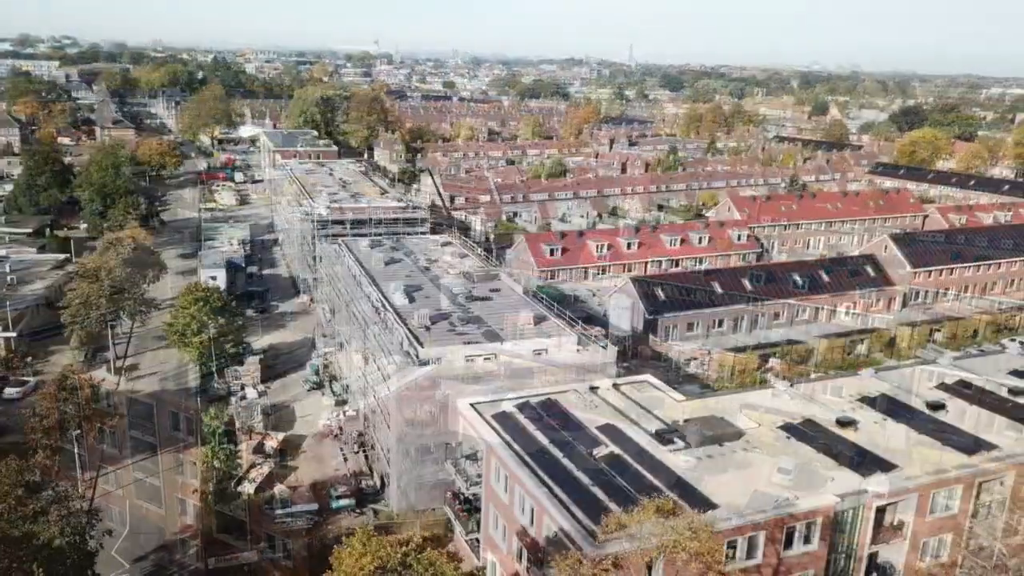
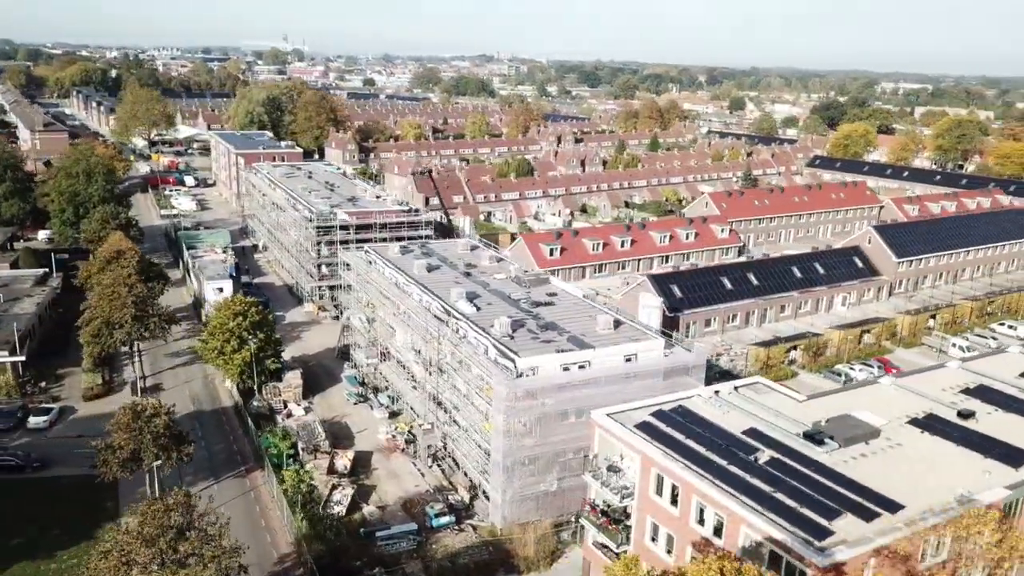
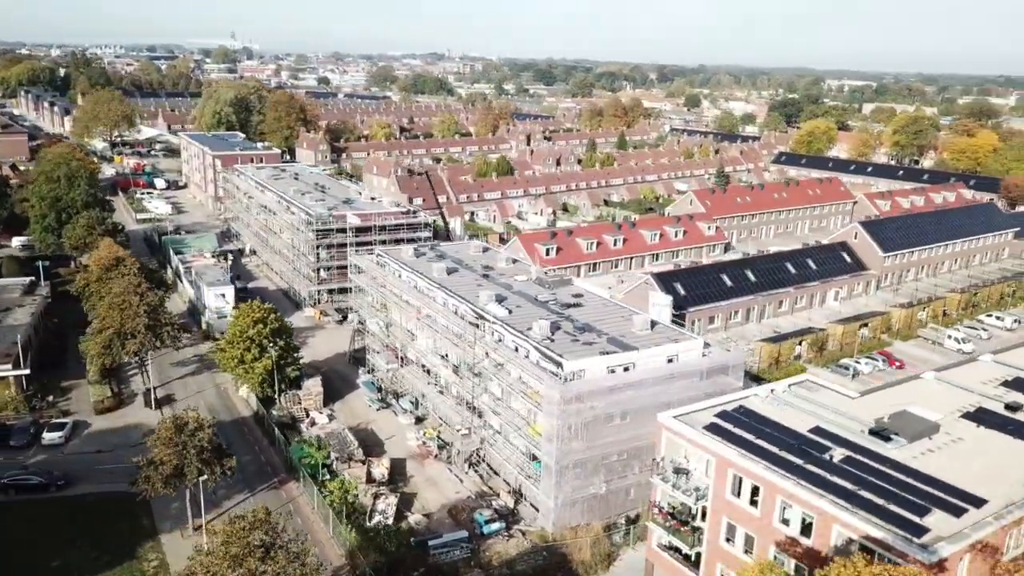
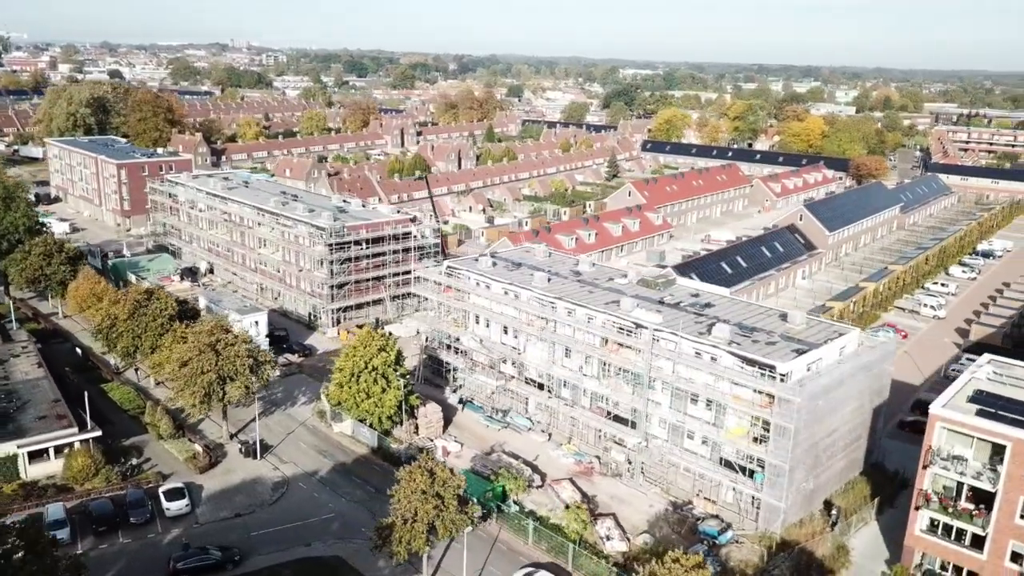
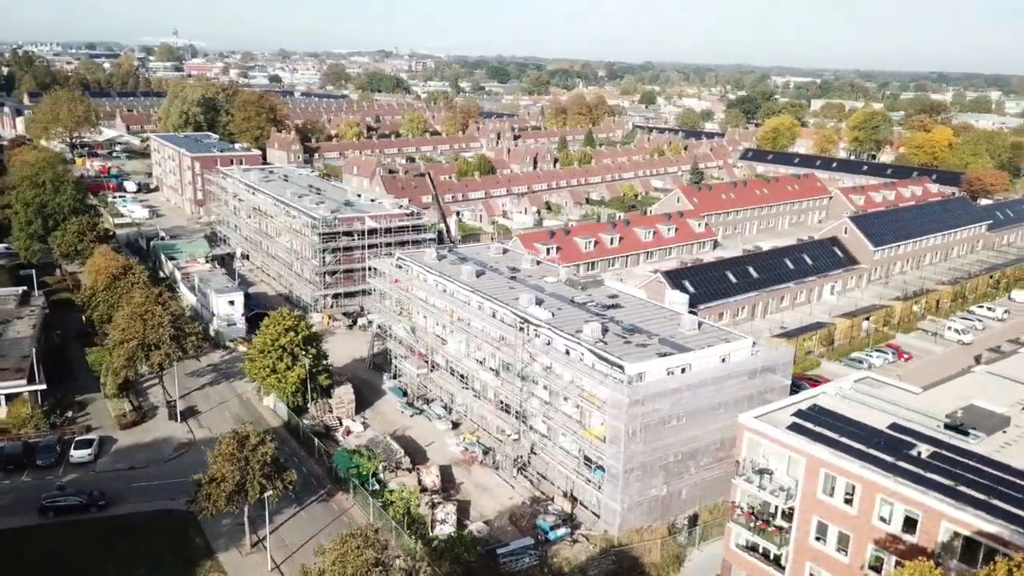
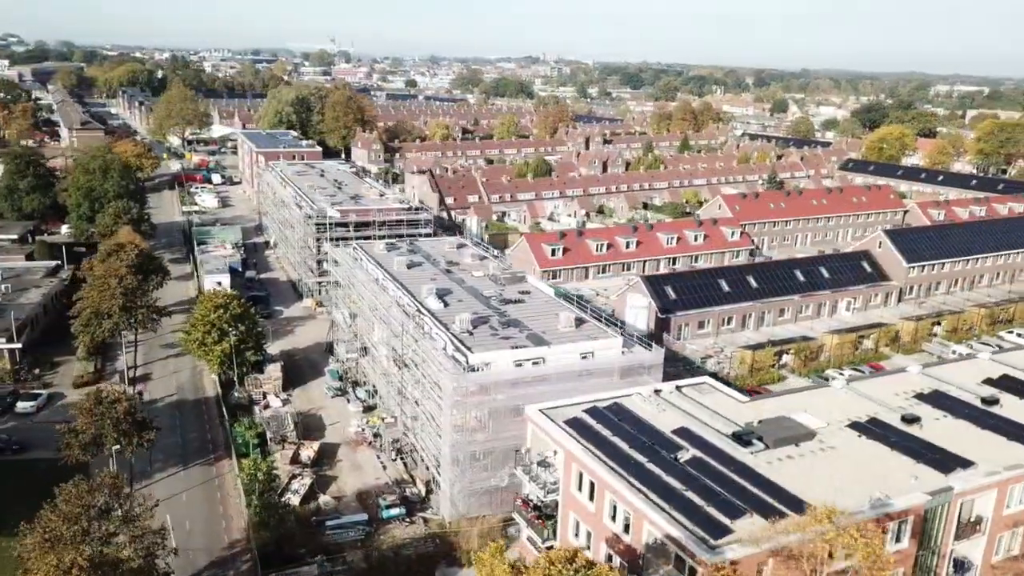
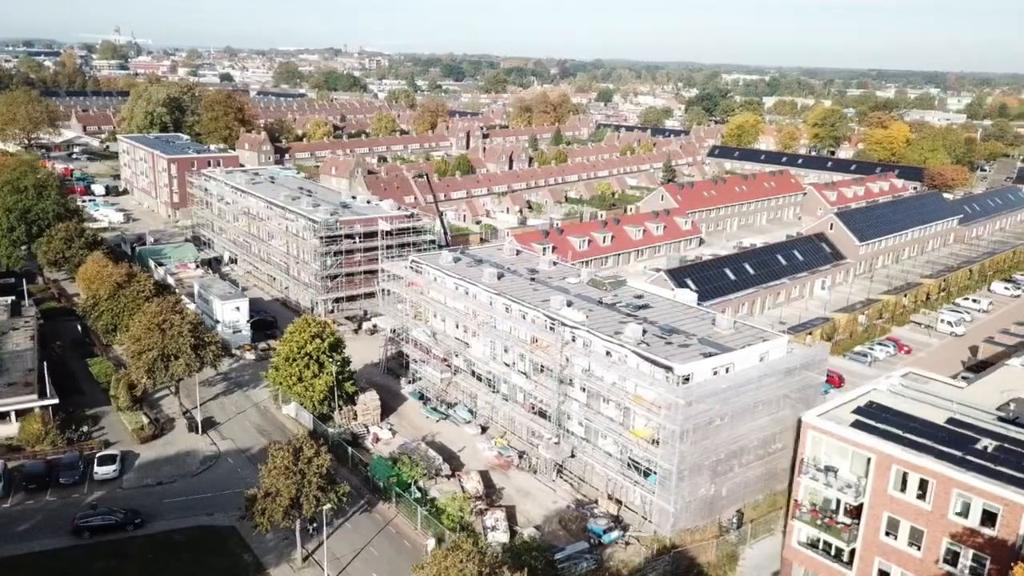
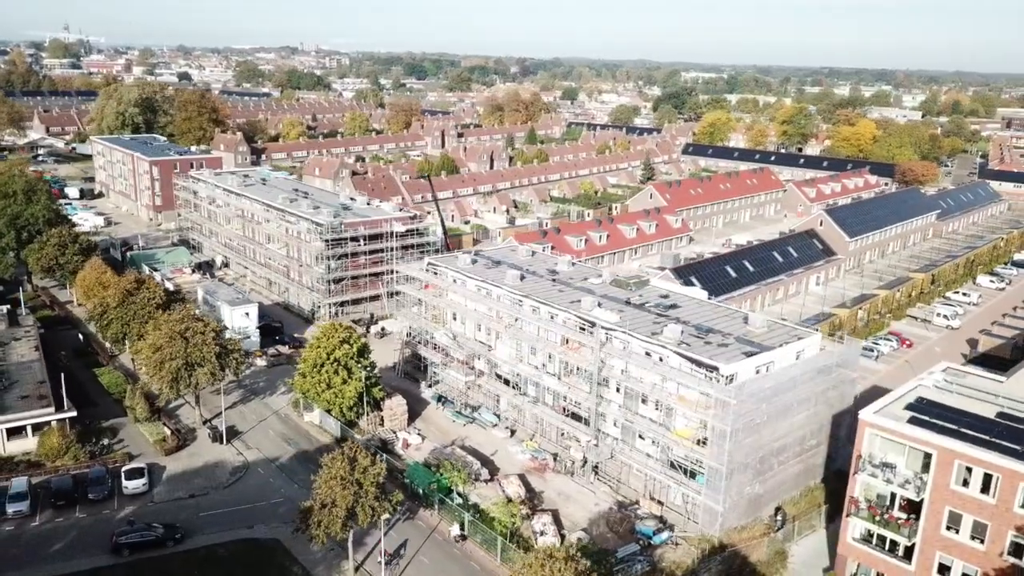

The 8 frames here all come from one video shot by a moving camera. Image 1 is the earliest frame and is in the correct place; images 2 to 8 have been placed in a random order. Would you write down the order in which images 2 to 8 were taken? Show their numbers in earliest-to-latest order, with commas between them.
6, 2, 3, 5, 7, 8, 4
